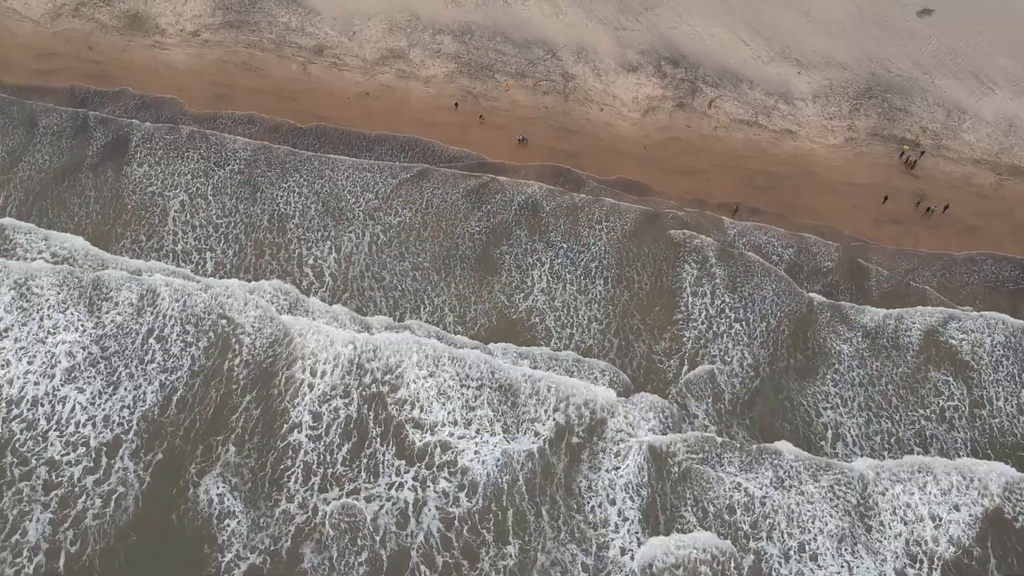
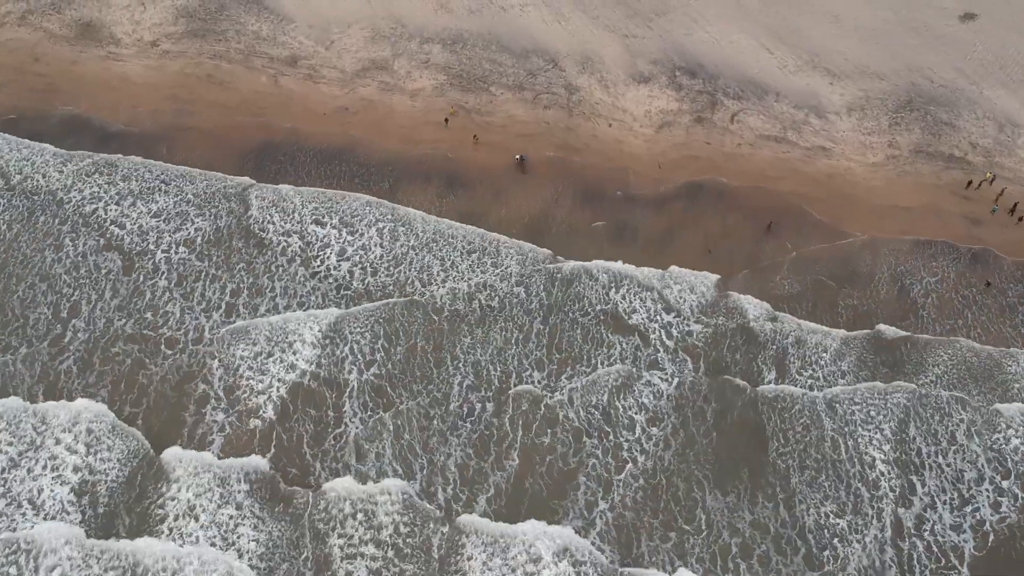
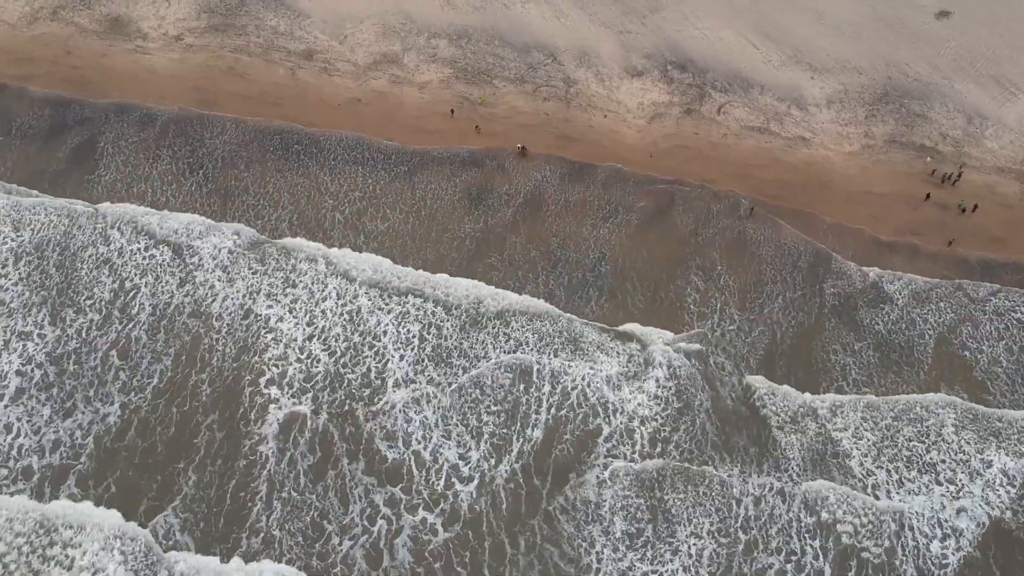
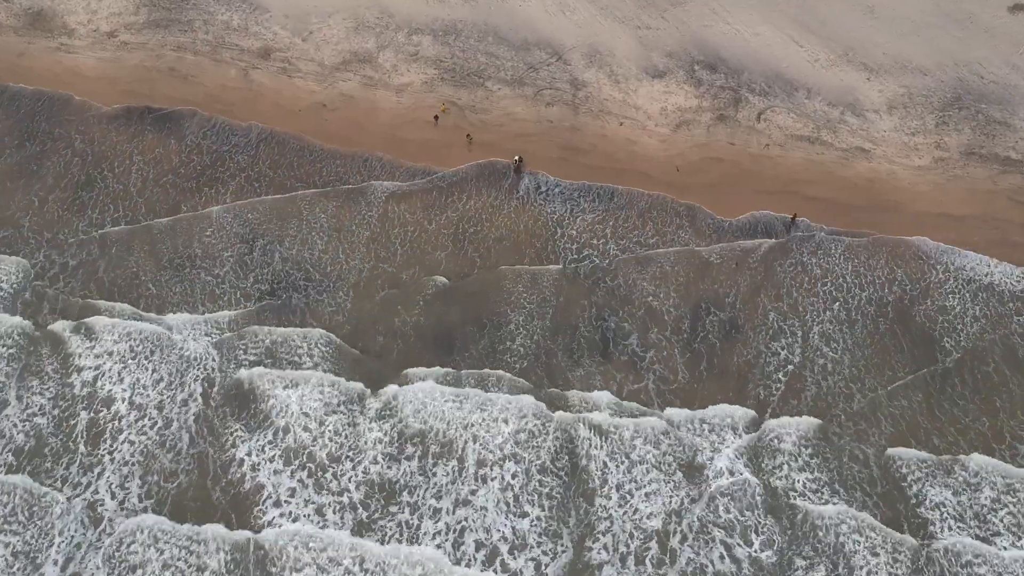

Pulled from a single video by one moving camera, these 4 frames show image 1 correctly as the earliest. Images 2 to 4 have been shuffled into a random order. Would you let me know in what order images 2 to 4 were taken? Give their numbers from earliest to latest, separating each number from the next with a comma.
3, 2, 4
